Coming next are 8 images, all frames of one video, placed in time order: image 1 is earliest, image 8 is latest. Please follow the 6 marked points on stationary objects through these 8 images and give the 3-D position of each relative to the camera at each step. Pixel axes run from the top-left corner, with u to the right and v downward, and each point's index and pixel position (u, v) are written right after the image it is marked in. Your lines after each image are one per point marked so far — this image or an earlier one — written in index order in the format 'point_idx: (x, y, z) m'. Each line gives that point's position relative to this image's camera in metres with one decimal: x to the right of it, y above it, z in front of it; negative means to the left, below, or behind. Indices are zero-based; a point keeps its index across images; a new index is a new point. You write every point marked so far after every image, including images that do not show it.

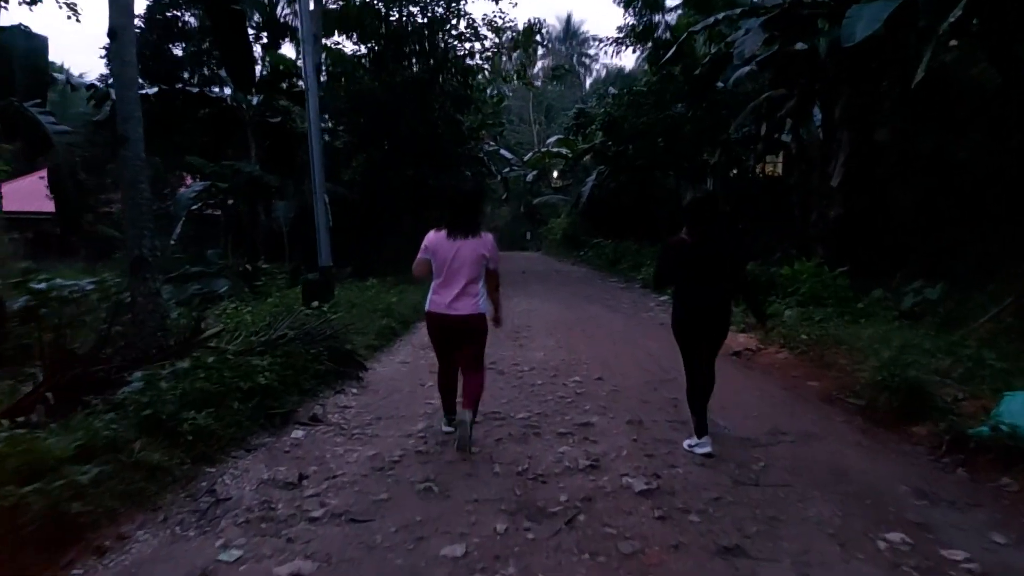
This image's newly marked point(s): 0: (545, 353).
0: (+0.4, -0.7, +8.3) m
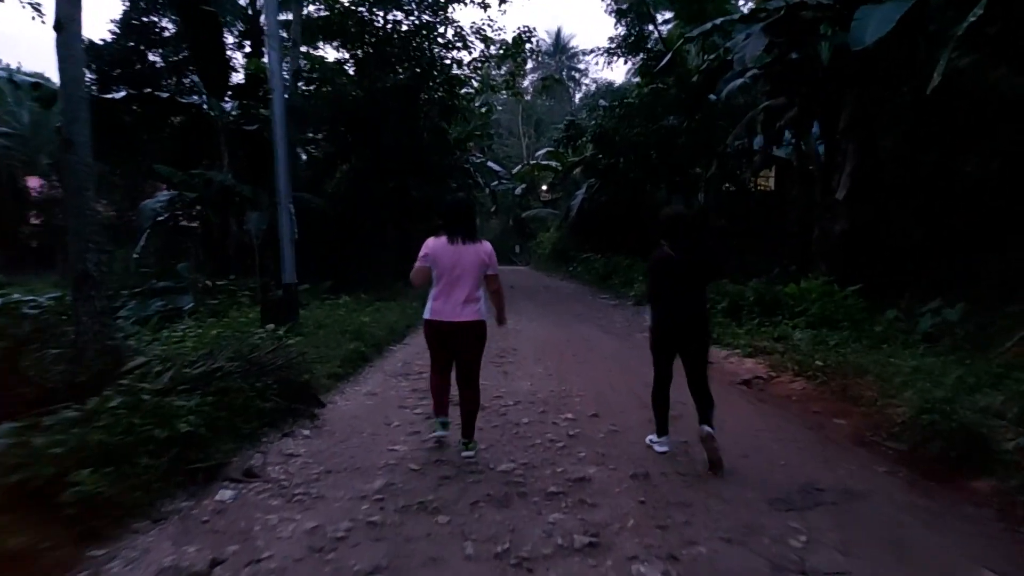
0: (+0.2, -1.0, +7.4) m
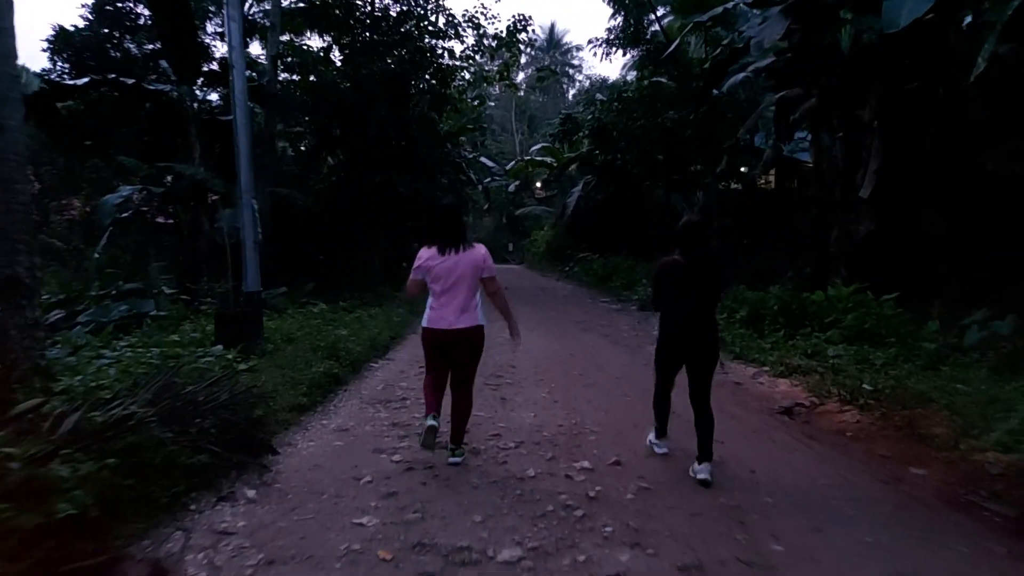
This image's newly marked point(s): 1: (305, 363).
0: (+0.2, -1.1, +6.2) m
1: (-2.0, -0.7, +7.0) m
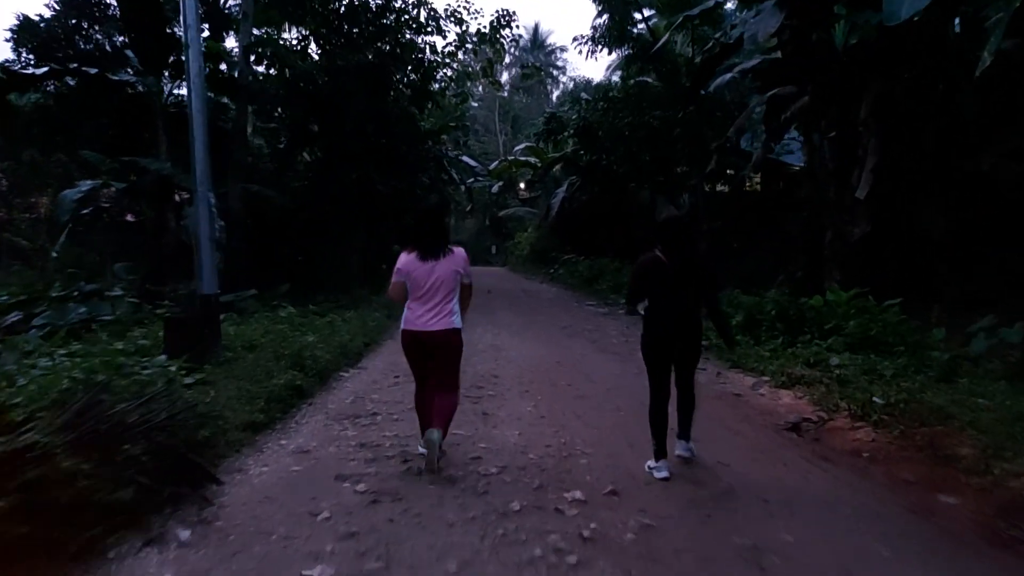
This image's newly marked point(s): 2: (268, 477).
0: (+0.1, -1.1, +5.6) m
1: (-2.2, -0.7, +6.3) m
2: (-1.5, -1.2, +4.4) m
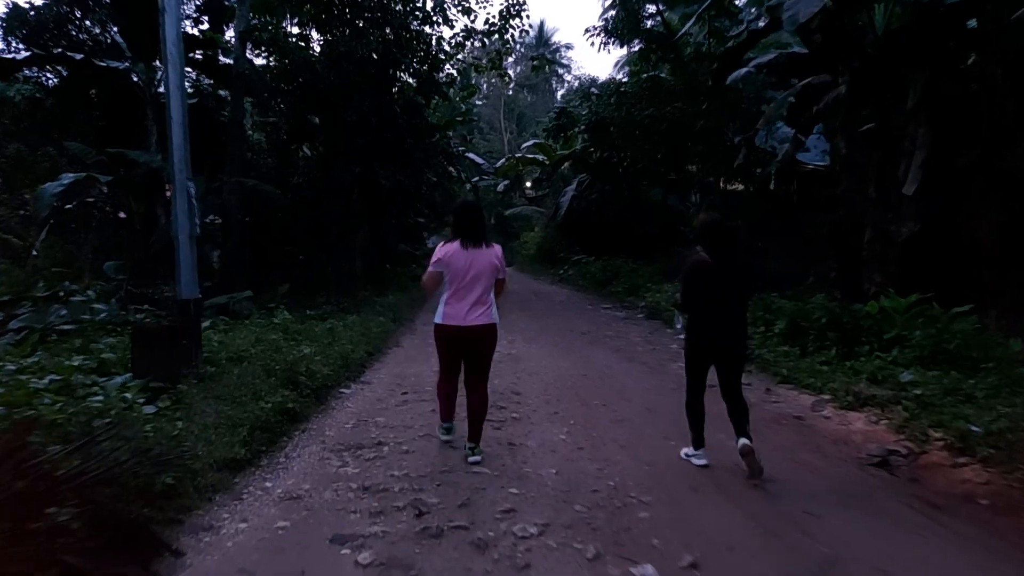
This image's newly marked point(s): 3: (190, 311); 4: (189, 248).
0: (+0.3, -1.1, +4.6) m
1: (-1.9, -0.8, +5.4) m
2: (-1.3, -1.2, +3.5) m
3: (-2.6, -0.2, +5.9) m
4: (-2.7, +0.4, +6.0) m
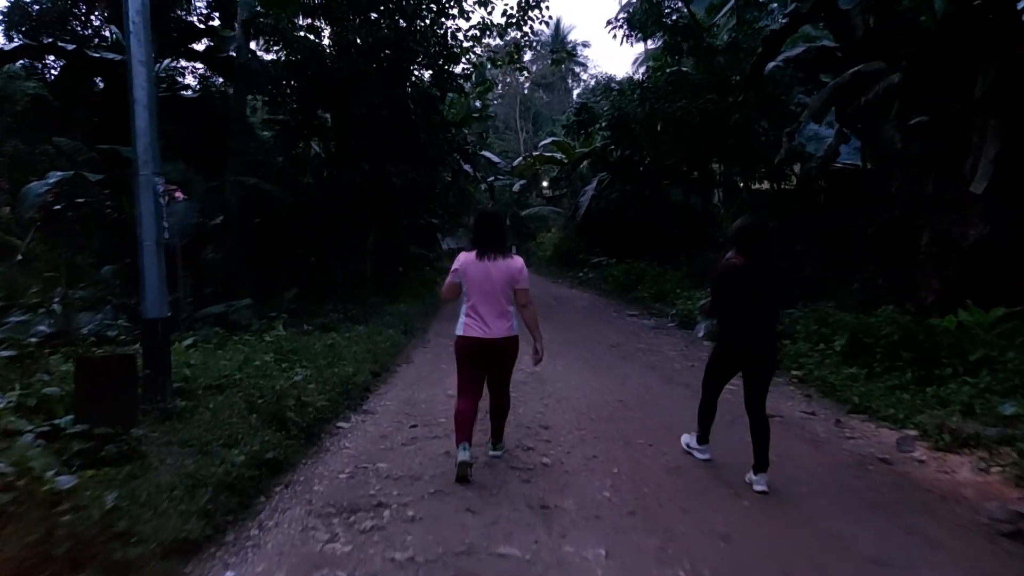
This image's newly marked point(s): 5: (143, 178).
0: (+0.5, -1.3, +3.6) m
1: (-1.7, -0.9, +4.4) m
2: (-1.1, -1.3, +2.5) m
3: (-2.4, -0.3, +4.9) m
4: (-2.5, +0.2, +5.0) m
5: (-2.6, +0.8, +5.0) m
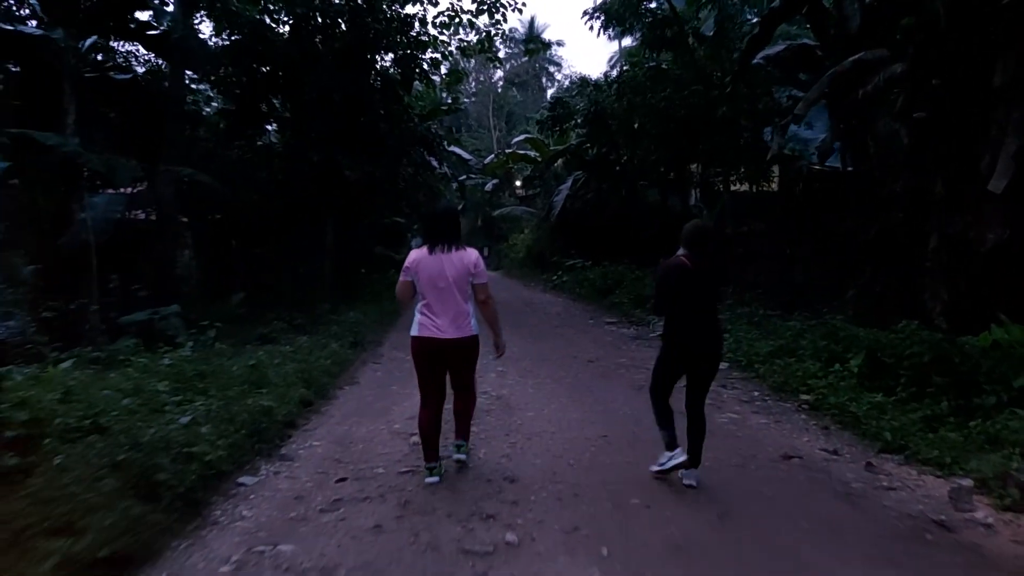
0: (+0.3, -1.4, +2.4) m
1: (-2.0, -1.0, +3.1) m
2: (-1.3, -1.4, +1.2) m
3: (-2.7, -0.4, +3.6) m
4: (-2.7, +0.2, +3.7) m
5: (-2.8, +0.7, +3.7) m
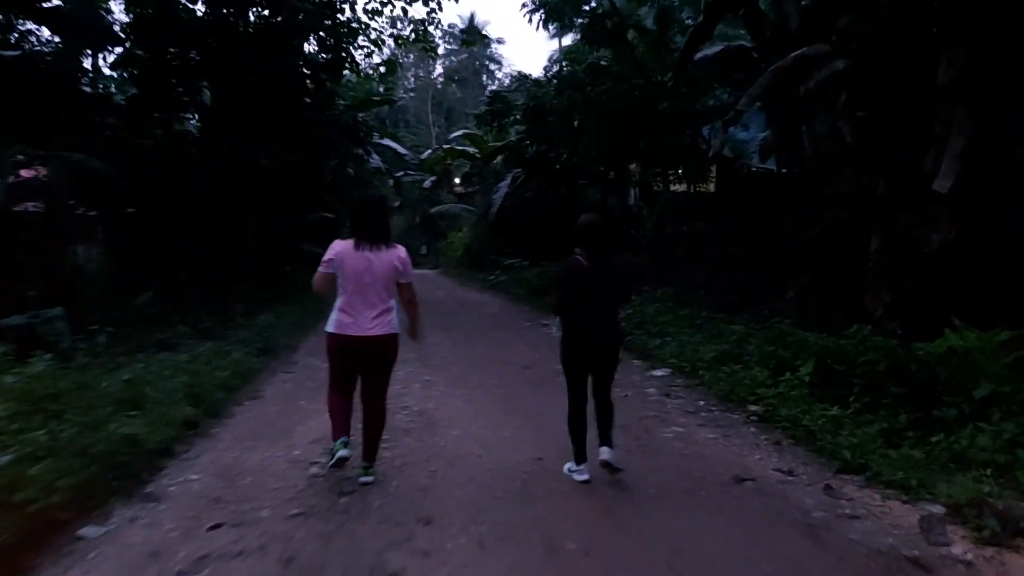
0: (0.0, -1.4, +1.7) m
1: (-2.3, -1.0, +2.2) m
2: (-1.4, -1.4, +0.4) m
3: (-3.0, -0.4, +2.7) m
4: (-3.0, +0.2, +2.8) m
5: (-3.1, +0.7, +2.8) m
